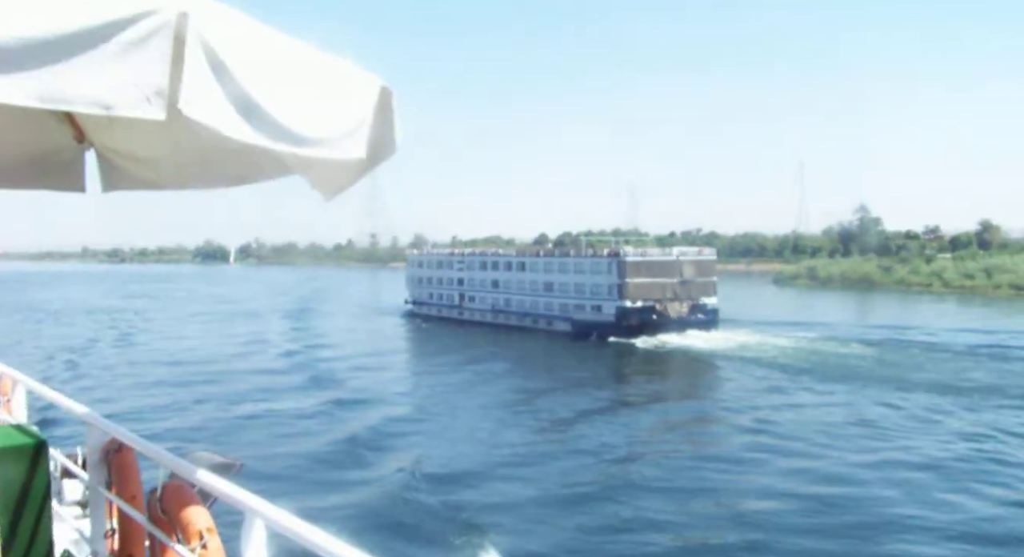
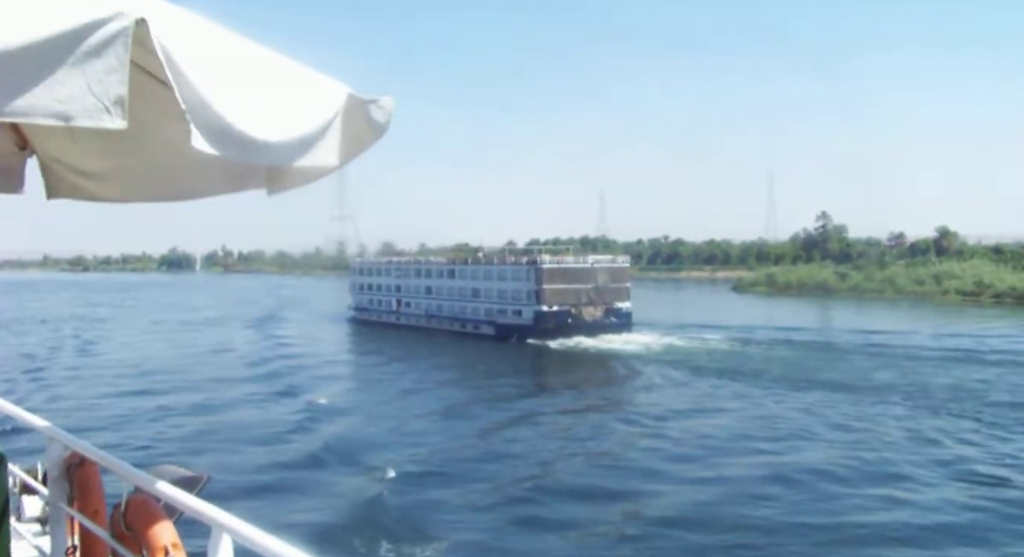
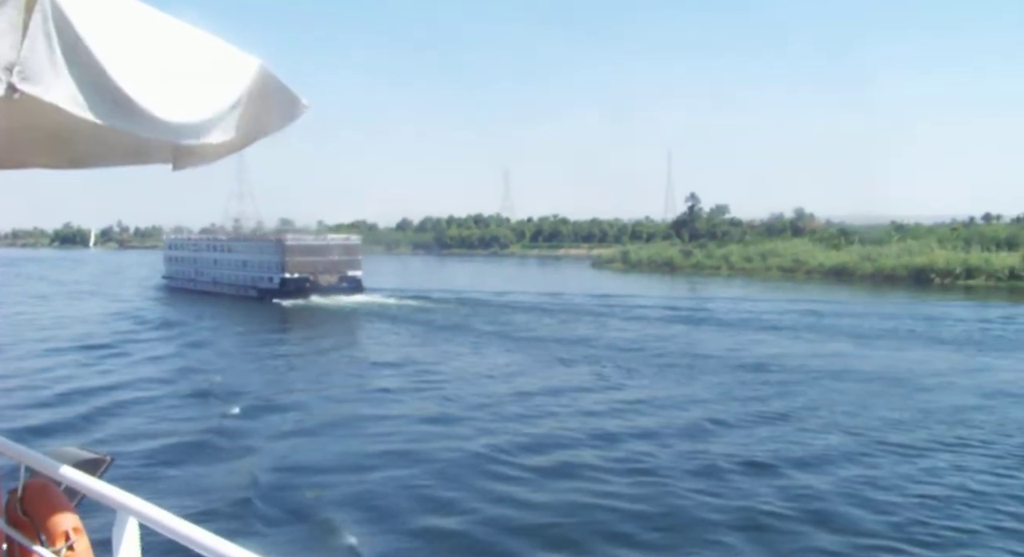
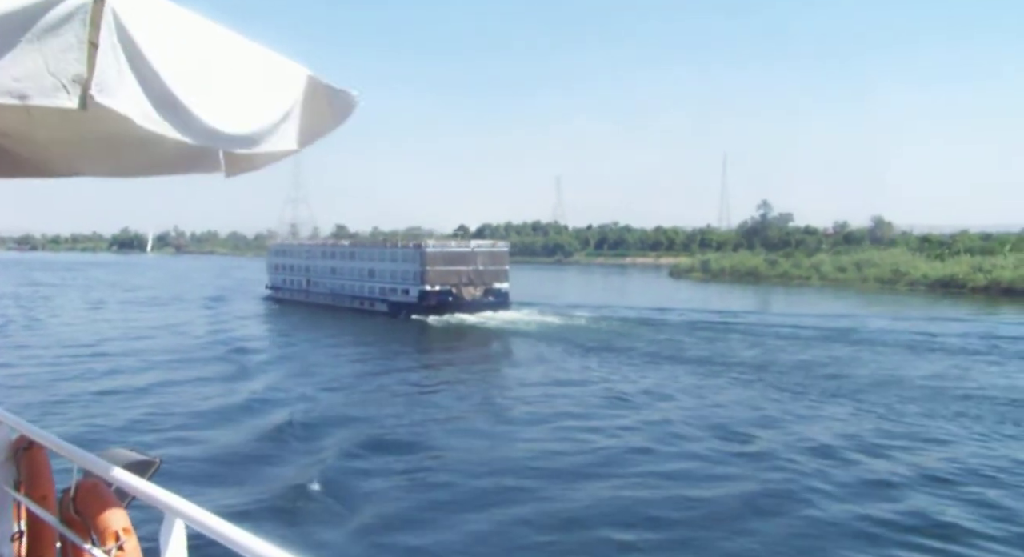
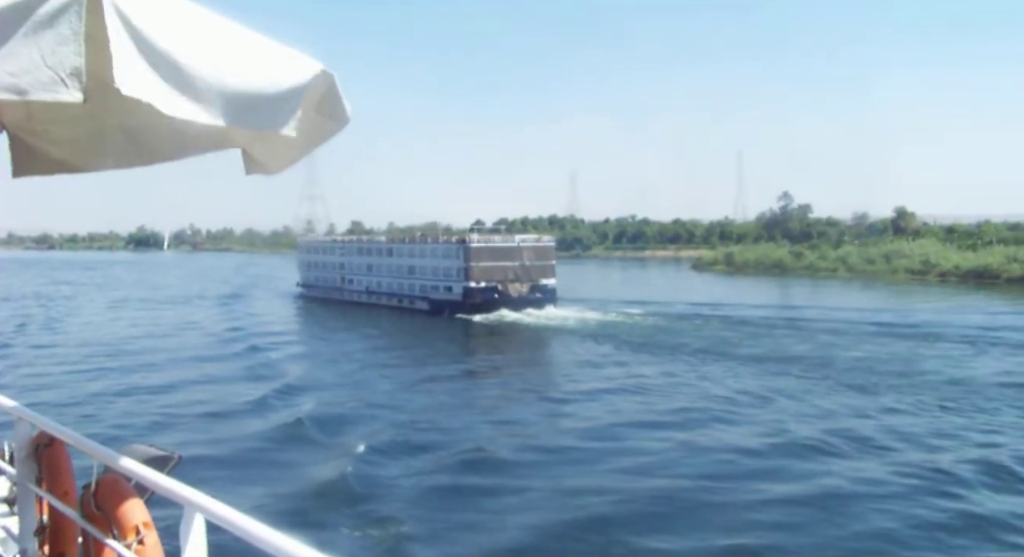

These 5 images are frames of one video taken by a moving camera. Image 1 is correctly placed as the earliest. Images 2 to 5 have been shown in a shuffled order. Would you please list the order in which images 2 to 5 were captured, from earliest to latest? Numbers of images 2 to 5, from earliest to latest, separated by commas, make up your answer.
2, 5, 4, 3
